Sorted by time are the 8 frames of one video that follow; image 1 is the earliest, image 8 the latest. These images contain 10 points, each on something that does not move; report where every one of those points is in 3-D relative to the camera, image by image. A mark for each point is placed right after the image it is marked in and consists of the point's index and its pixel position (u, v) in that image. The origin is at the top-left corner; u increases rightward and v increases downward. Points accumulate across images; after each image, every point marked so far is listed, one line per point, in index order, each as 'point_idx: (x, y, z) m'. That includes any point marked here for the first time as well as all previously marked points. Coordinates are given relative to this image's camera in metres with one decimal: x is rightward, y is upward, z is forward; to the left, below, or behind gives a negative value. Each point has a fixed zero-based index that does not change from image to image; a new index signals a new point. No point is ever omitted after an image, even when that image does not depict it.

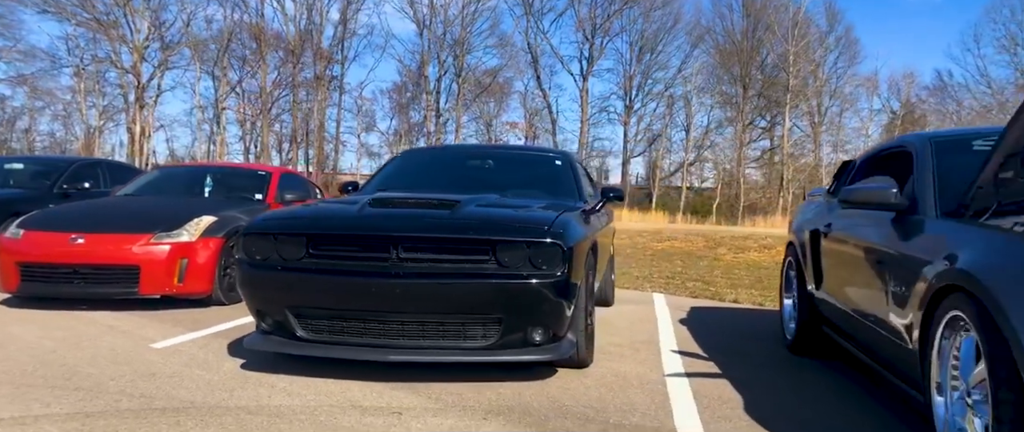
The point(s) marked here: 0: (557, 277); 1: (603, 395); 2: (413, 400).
0: (+0.3, -0.4, +3.7) m
1: (+0.5, -1.0, +3.4) m
2: (-0.5, -1.0, +3.2) m
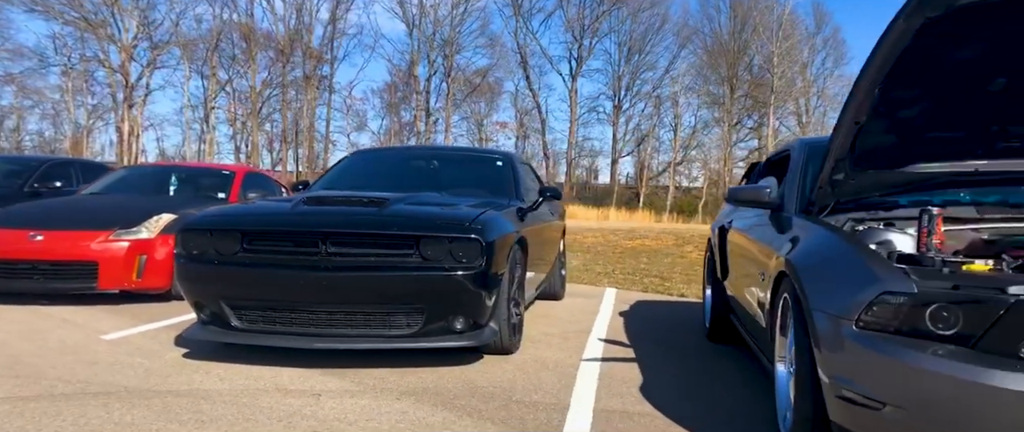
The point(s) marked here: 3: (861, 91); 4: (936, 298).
0: (-0.2, -0.3, +4.0) m
1: (0.0, -1.0, +3.7) m
2: (-1.0, -1.0, +3.5) m
3: (+1.3, +0.5, +2.2) m
4: (+1.3, -0.2, +1.7) m
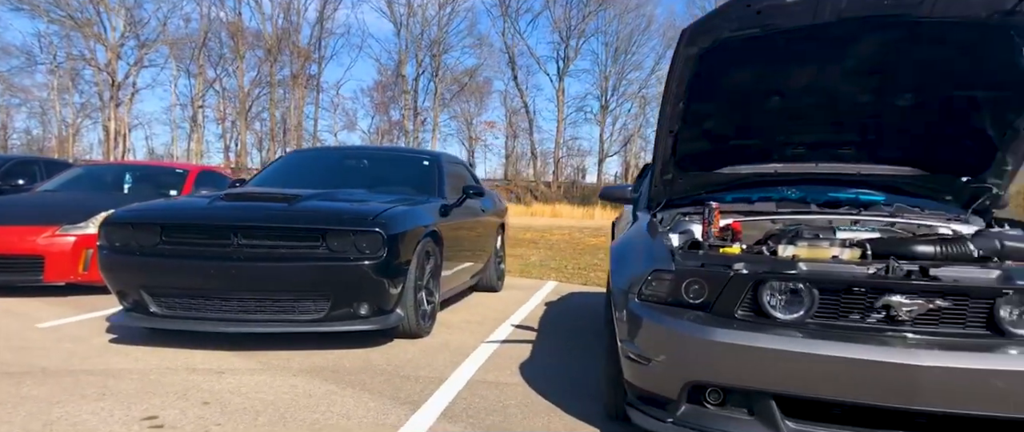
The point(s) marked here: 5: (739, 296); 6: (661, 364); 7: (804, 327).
0: (-1.0, -0.3, +4.4) m
1: (-0.7, -1.0, +4.1) m
2: (-1.7, -0.9, +3.8) m
3: (+0.7, +0.5, +2.7) m
4: (+0.7, -0.2, +2.1) m
5: (+0.8, -0.3, +2.1) m
6: (+0.5, -0.5, +2.1) m
7: (+1.0, -0.4, +1.9) m
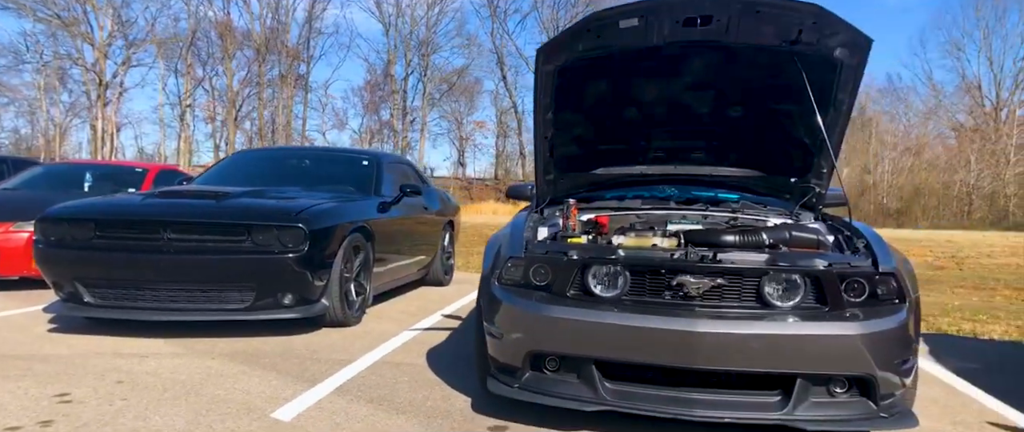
0: (-1.6, -0.3, +4.7) m
1: (-1.3, -0.9, +4.4) m
2: (-2.3, -0.9, +4.1) m
3: (+0.1, +0.5, +3.0) m
4: (+0.1, -0.2, +2.5) m
5: (+0.2, -0.2, +2.4) m
6: (0.0, -0.5, +2.5) m
7: (+0.4, -0.3, +2.3) m
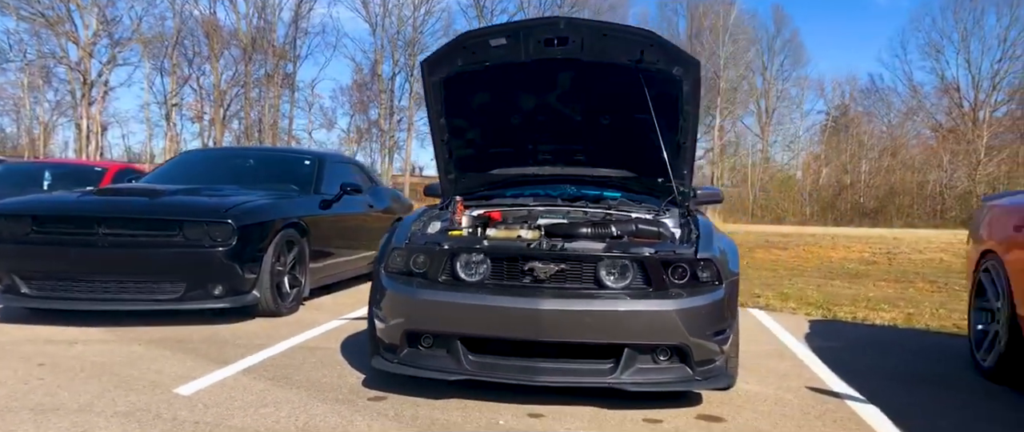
0: (-2.3, -0.3, +4.9) m
1: (-2.0, -0.9, +4.7) m
2: (-3.0, -0.9, +4.3) m
3: (-0.5, +0.6, +3.4) m
4: (-0.5, -0.2, +2.8) m
5: (-0.3, -0.2, +2.8) m
6: (-0.6, -0.5, +2.8) m
7: (-0.1, -0.3, +2.7) m
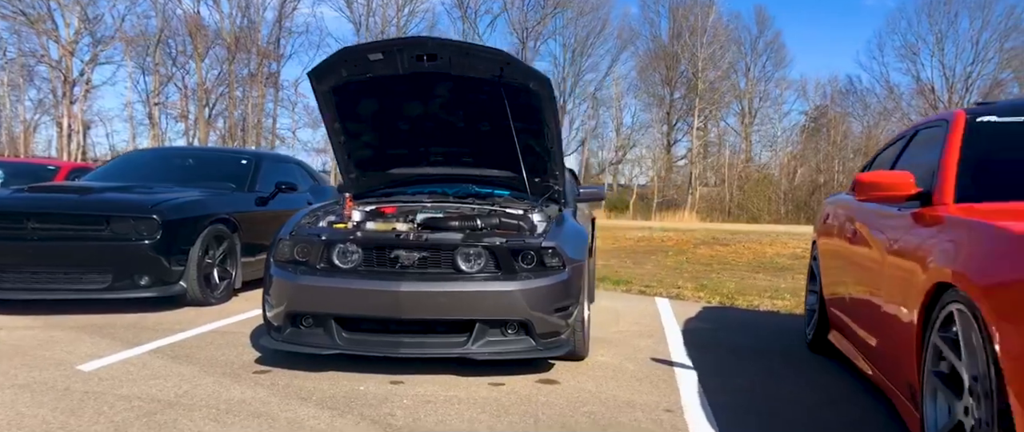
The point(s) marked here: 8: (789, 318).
0: (-3.1, -0.2, +5.2) m
1: (-2.7, -0.9, +4.9) m
2: (-3.7, -0.8, +4.5) m
3: (-1.2, +0.6, +3.7) m
4: (-1.1, -0.1, +3.2) m
5: (-1.0, -0.2, +3.1) m
6: (-1.3, -0.5, +3.2) m
7: (-0.8, -0.3, +3.0) m
8: (+2.3, -0.9, +5.1) m
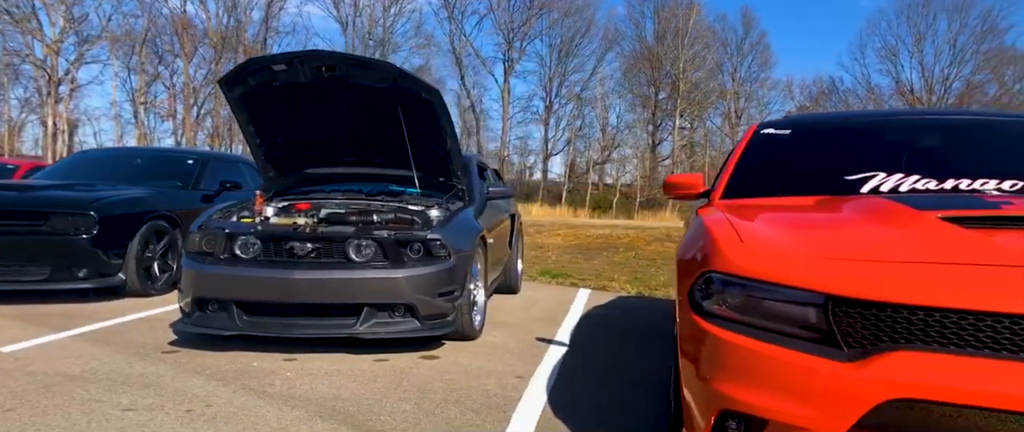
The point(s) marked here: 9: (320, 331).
0: (-3.8, -0.2, +5.4) m
1: (-3.5, -0.8, +5.2) m
2: (-4.4, -0.8, +4.7) m
3: (-1.8, +0.6, +4.1) m
4: (-1.8, -0.1, +3.5) m
5: (-1.7, -0.2, +3.5) m
6: (-1.9, -0.4, +3.5) m
7: (-1.5, -0.3, +3.4) m
8: (+1.6, -0.8, +5.6) m
9: (-1.0, -0.6, +3.3) m
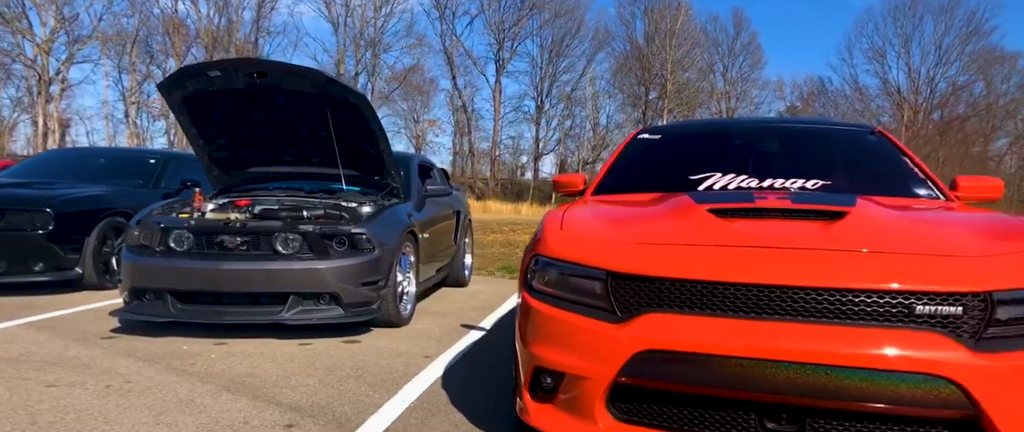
0: (-4.4, -0.2, +5.6) m
1: (-4.0, -0.8, +5.4) m
2: (-5.0, -0.8, +4.9) m
3: (-2.4, +0.6, +4.3) m
4: (-2.3, -0.1, +3.8) m
5: (-2.2, -0.1, +3.7) m
6: (-2.4, -0.4, +3.7) m
7: (-2.0, -0.2, +3.6) m
8: (+1.0, -0.8, +5.9) m
9: (-1.5, -0.6, +3.5) m
